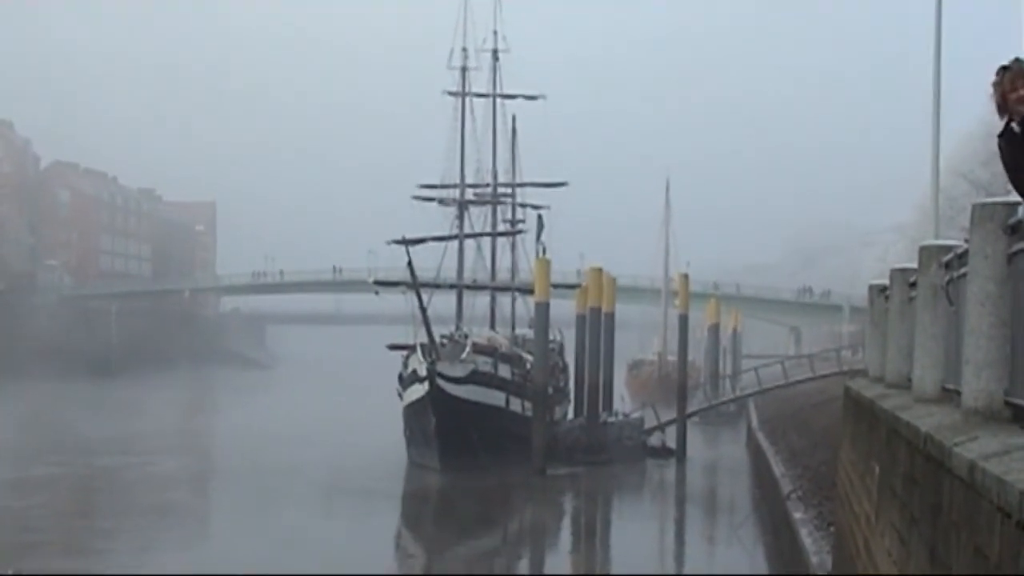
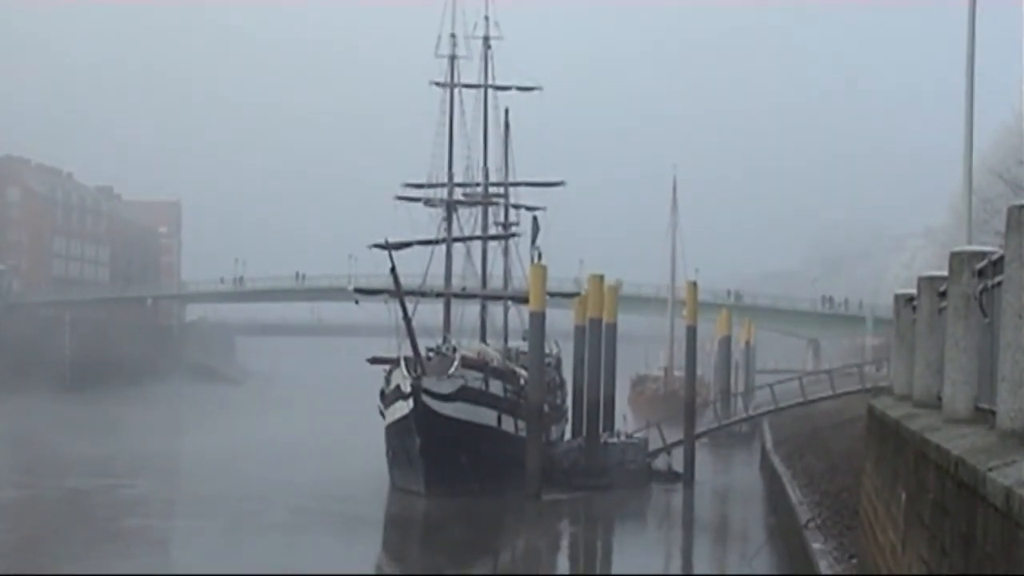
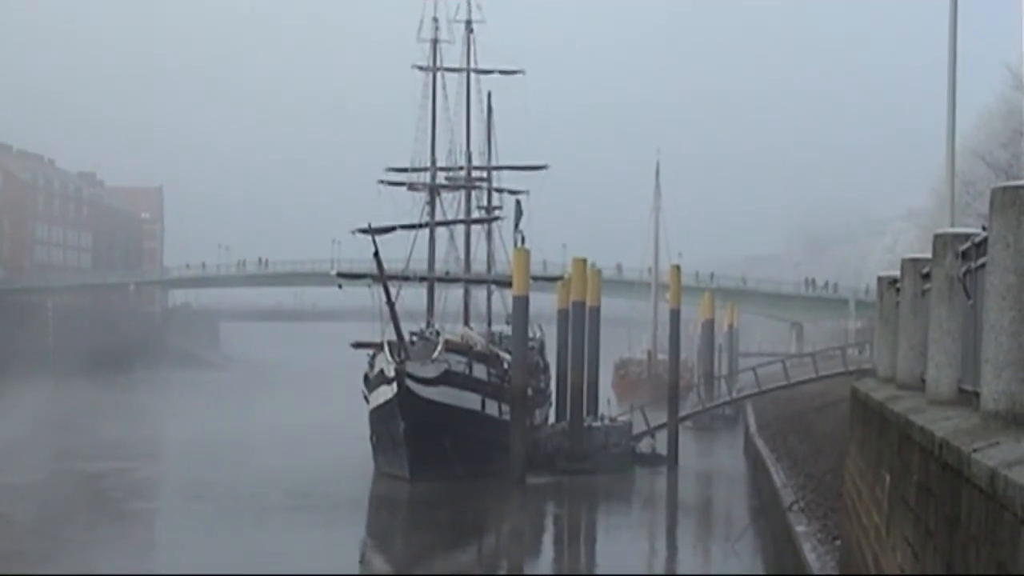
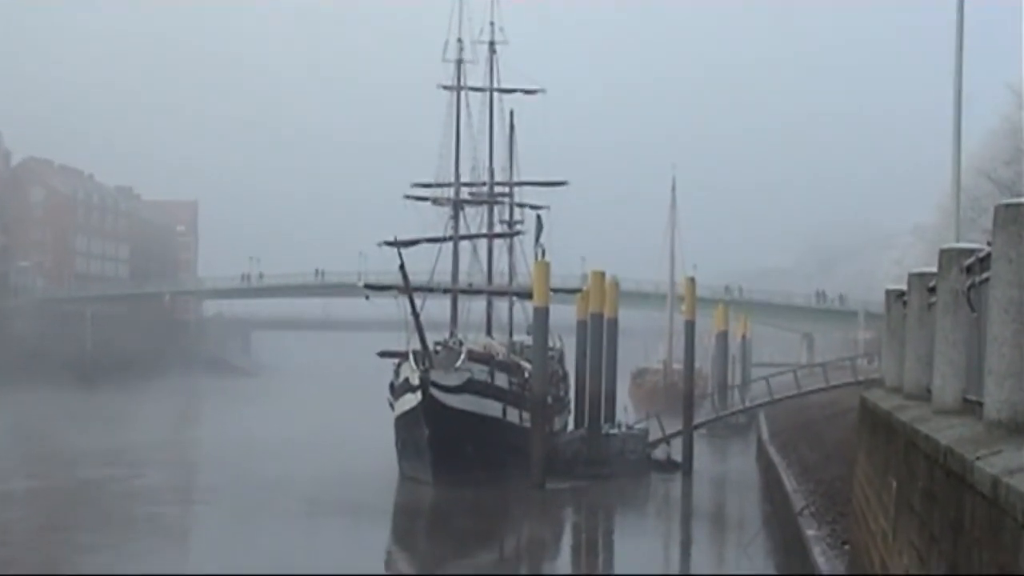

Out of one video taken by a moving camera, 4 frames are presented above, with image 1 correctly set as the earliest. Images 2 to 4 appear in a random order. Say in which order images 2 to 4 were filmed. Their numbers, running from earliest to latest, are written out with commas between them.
4, 2, 3
